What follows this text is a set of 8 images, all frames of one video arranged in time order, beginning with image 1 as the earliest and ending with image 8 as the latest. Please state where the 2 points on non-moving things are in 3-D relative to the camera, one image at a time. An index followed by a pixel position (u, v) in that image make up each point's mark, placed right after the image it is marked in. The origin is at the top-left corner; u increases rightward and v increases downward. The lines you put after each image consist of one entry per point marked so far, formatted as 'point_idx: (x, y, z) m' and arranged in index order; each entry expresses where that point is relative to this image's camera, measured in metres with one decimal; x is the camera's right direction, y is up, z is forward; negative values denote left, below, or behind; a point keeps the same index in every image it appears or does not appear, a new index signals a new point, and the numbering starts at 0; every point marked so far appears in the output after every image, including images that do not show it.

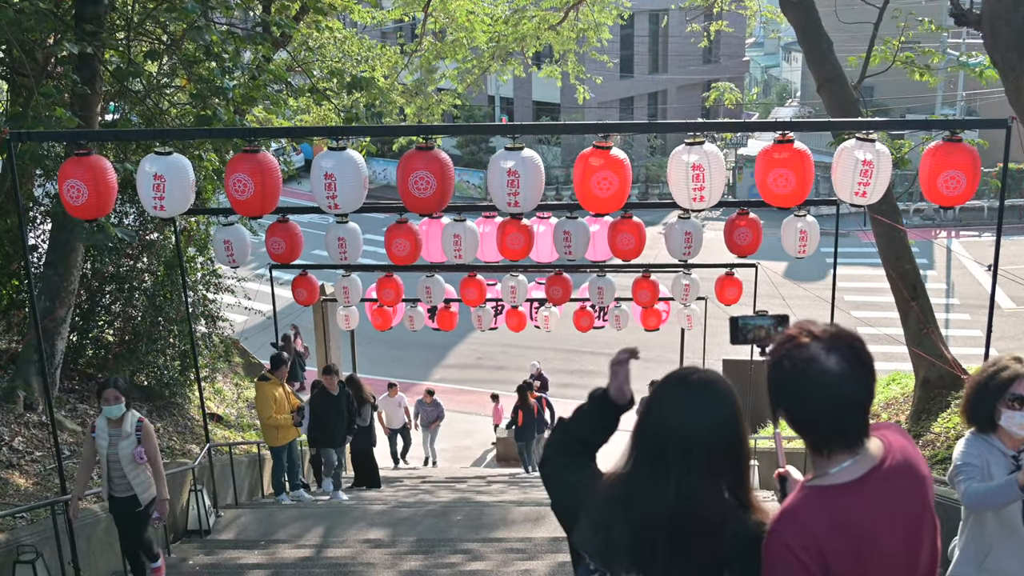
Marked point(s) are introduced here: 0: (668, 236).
0: (+1.5, +0.5, +8.1) m
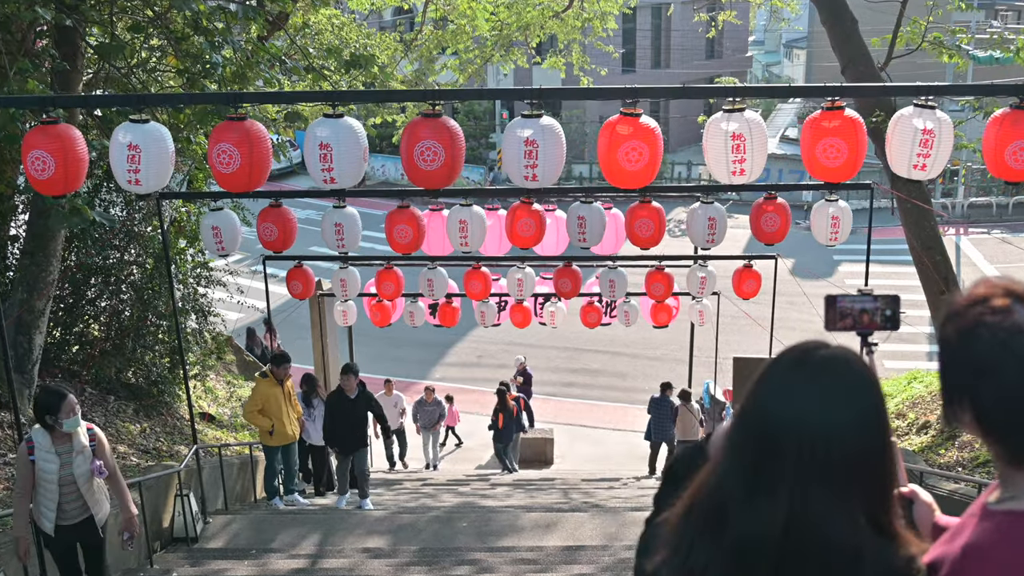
0: (+1.6, +0.6, +7.6) m
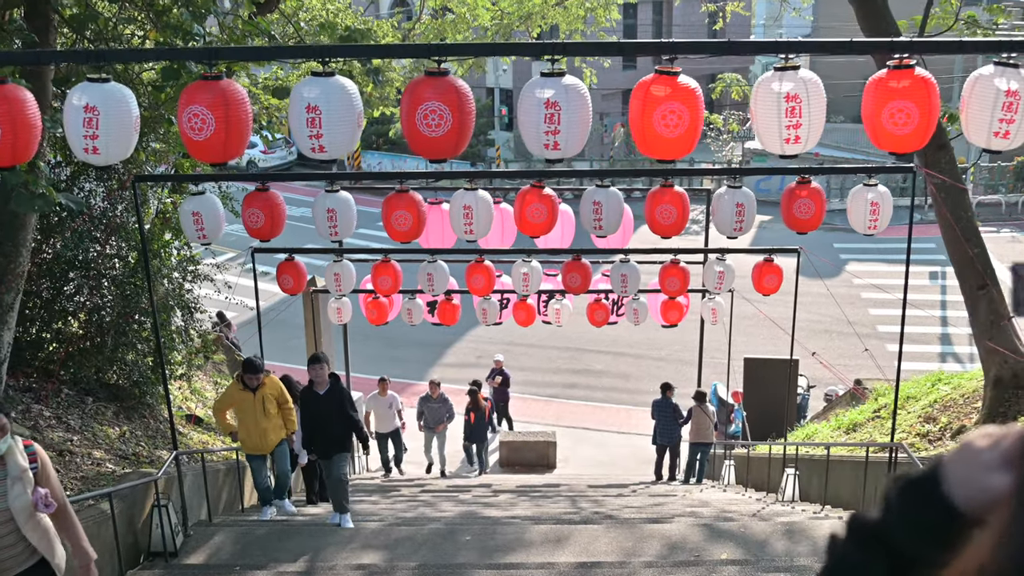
0: (+1.6, +0.6, +7.0) m
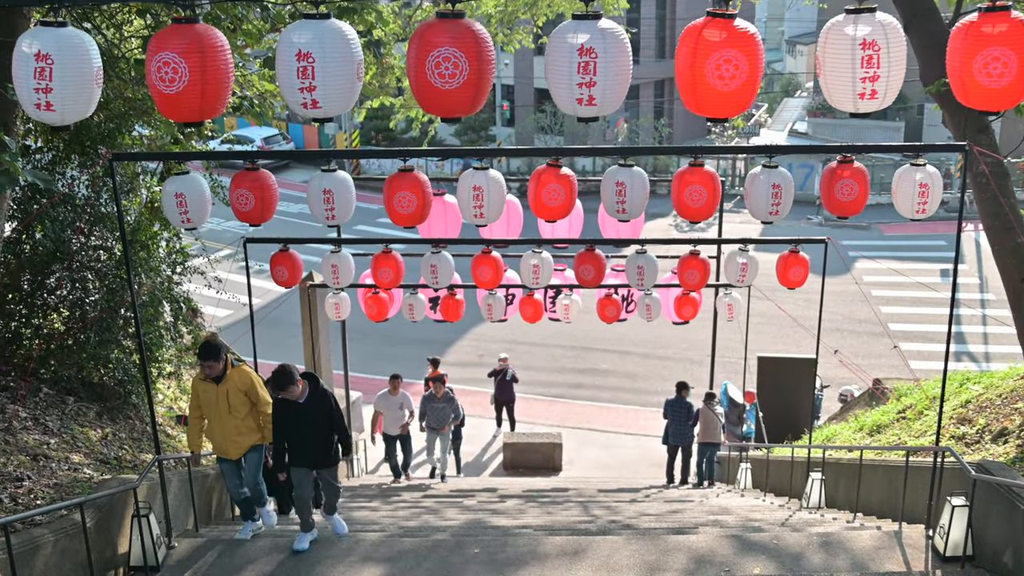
0: (+1.7, +0.7, +6.4) m
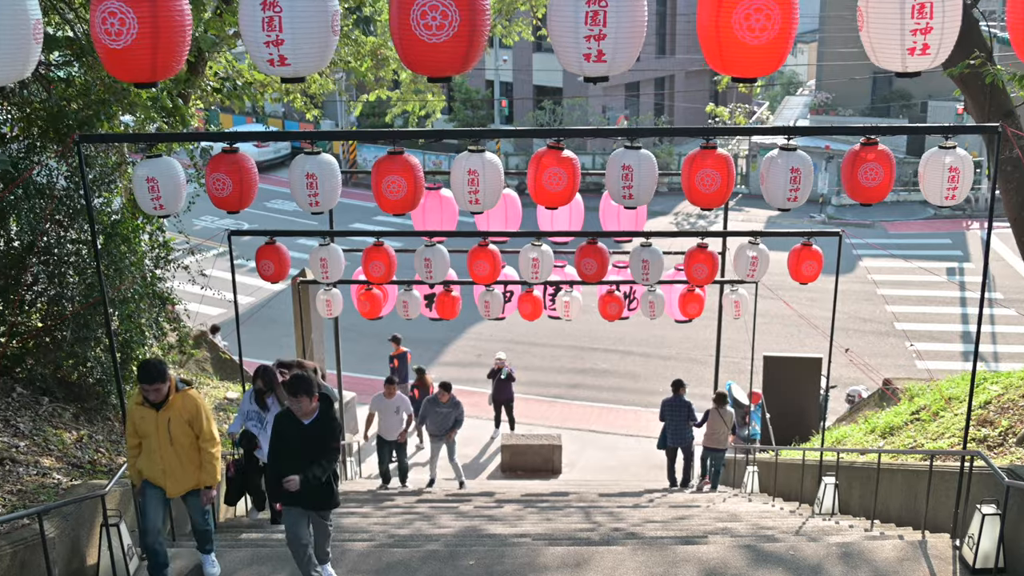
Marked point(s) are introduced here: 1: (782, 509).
0: (+1.7, +0.8, +6.0) m
1: (+2.6, -2.1, +8.6) m
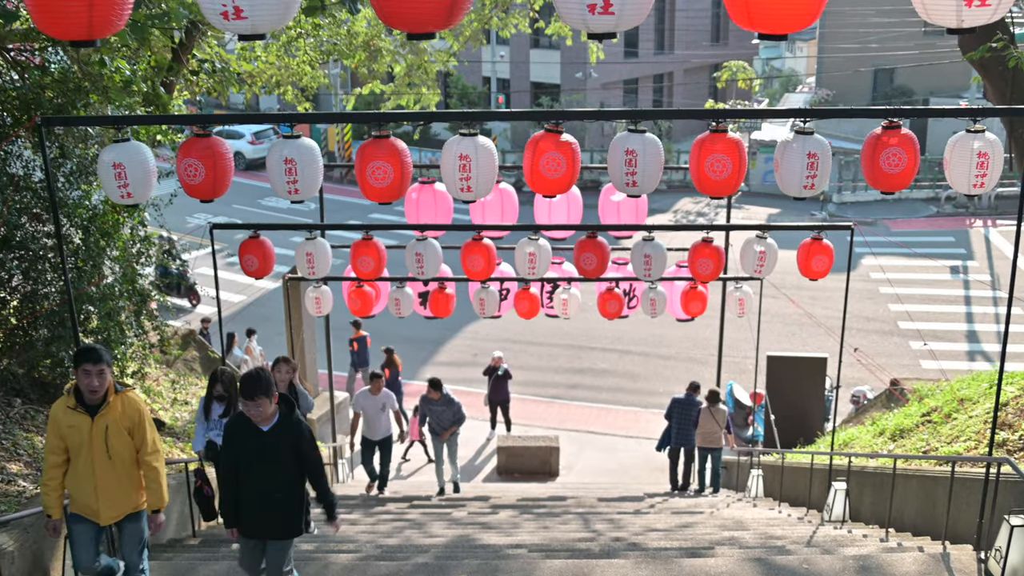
0: (+1.7, +0.8, +5.6) m
1: (+2.6, -2.1, +8.2) m
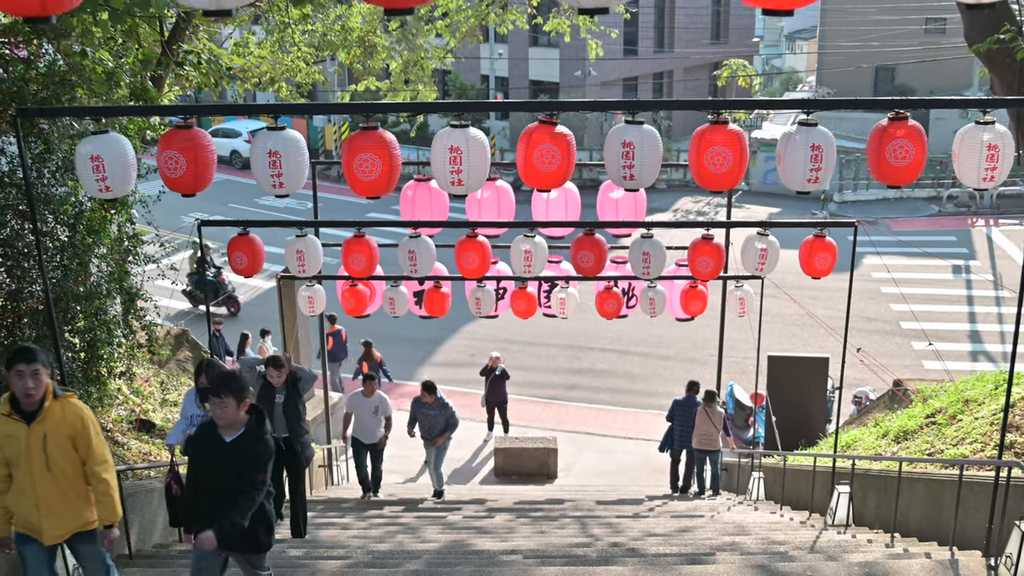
0: (+1.6, +0.8, +5.5) m
1: (+2.5, -2.1, +8.1) m
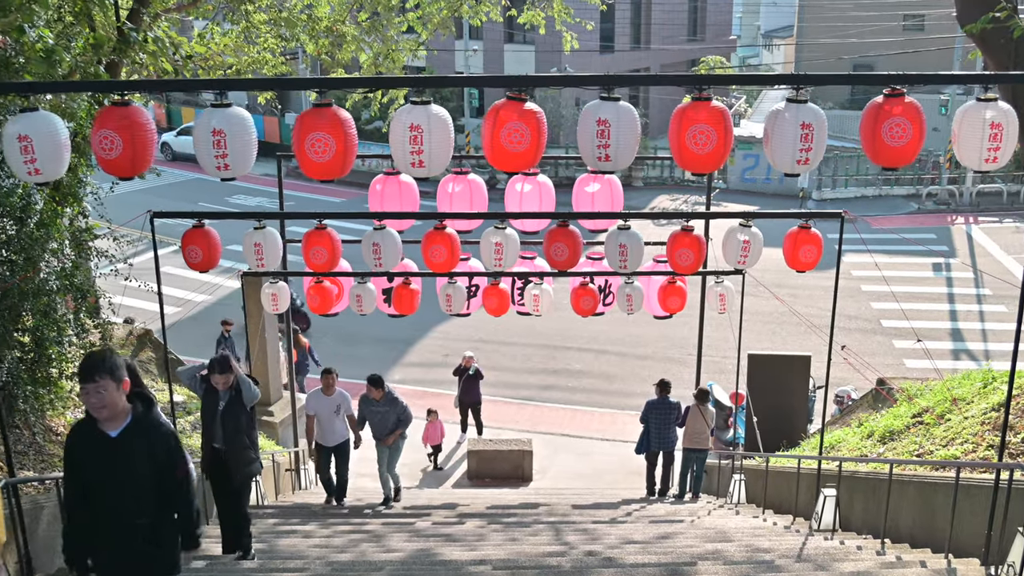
0: (+1.5, +0.9, +5.1) m
1: (+2.3, -2.0, +7.7) m
